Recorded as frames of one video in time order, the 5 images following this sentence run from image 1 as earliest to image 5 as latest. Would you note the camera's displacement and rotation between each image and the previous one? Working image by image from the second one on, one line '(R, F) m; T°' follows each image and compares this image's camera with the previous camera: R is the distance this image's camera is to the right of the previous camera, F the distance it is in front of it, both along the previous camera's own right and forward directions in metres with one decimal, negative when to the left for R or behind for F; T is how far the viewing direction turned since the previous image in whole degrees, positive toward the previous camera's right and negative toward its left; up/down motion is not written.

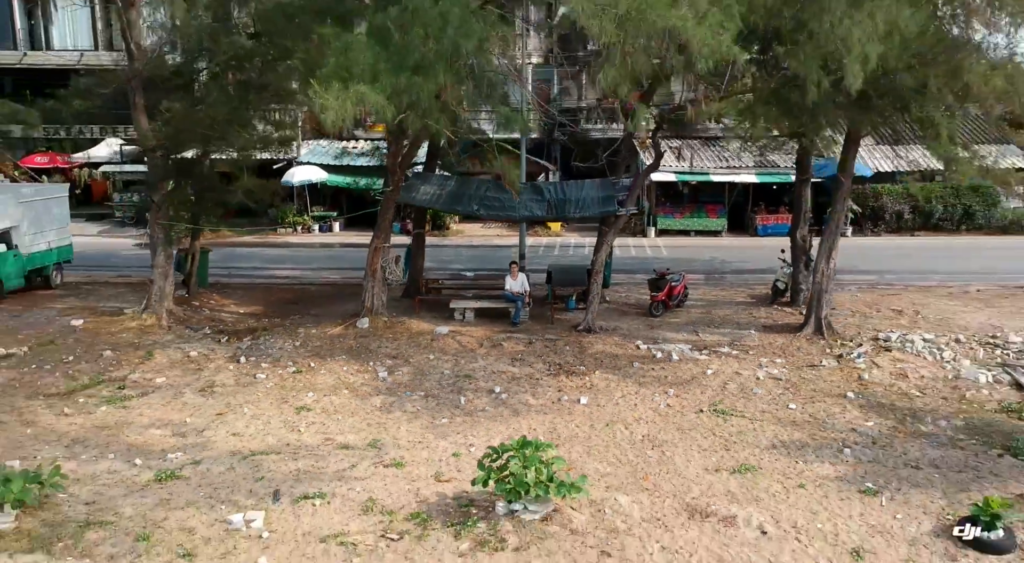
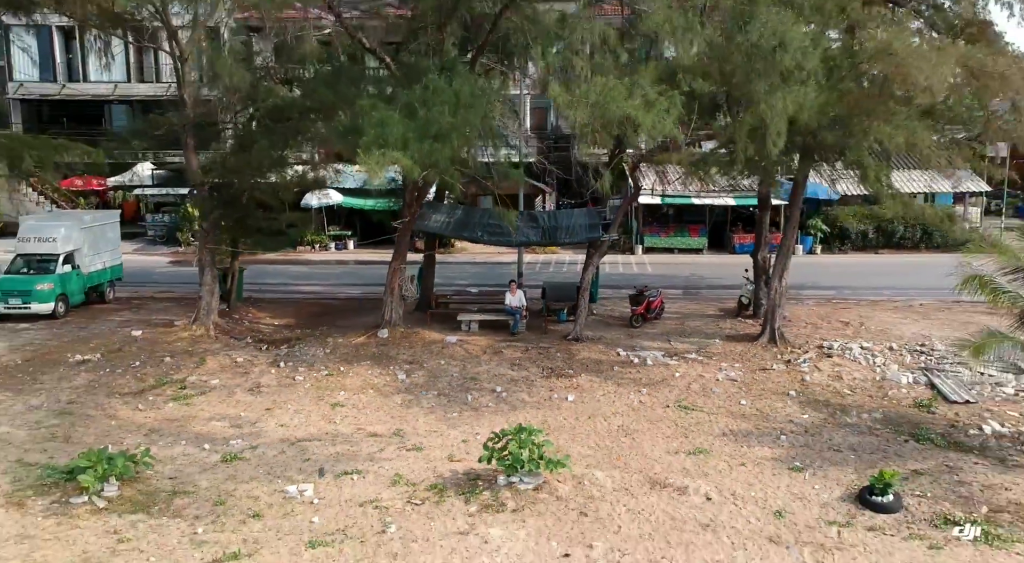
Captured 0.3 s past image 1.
(0.0, -1.8) m; 0°
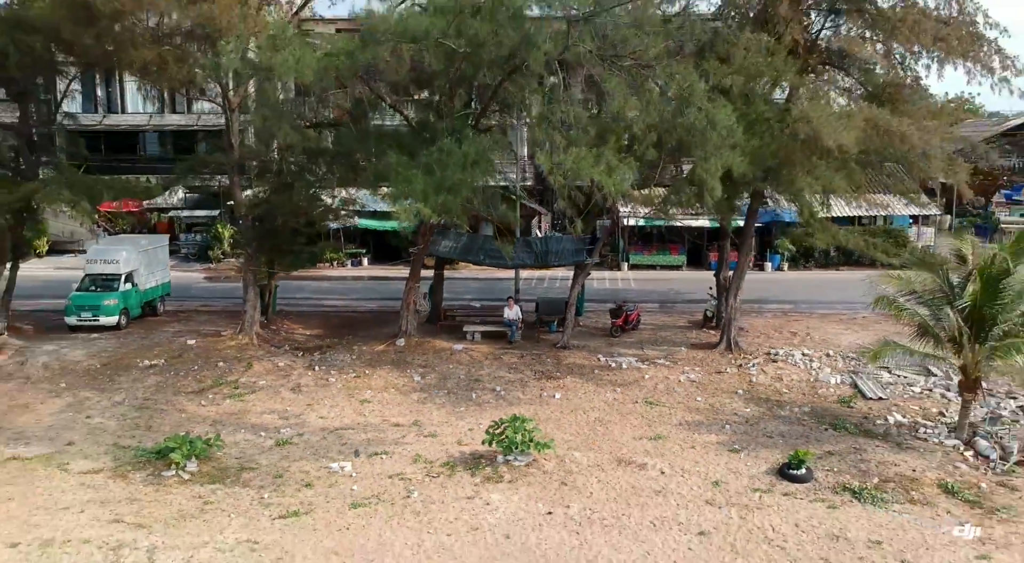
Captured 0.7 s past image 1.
(+0.1, -2.3) m; 0°
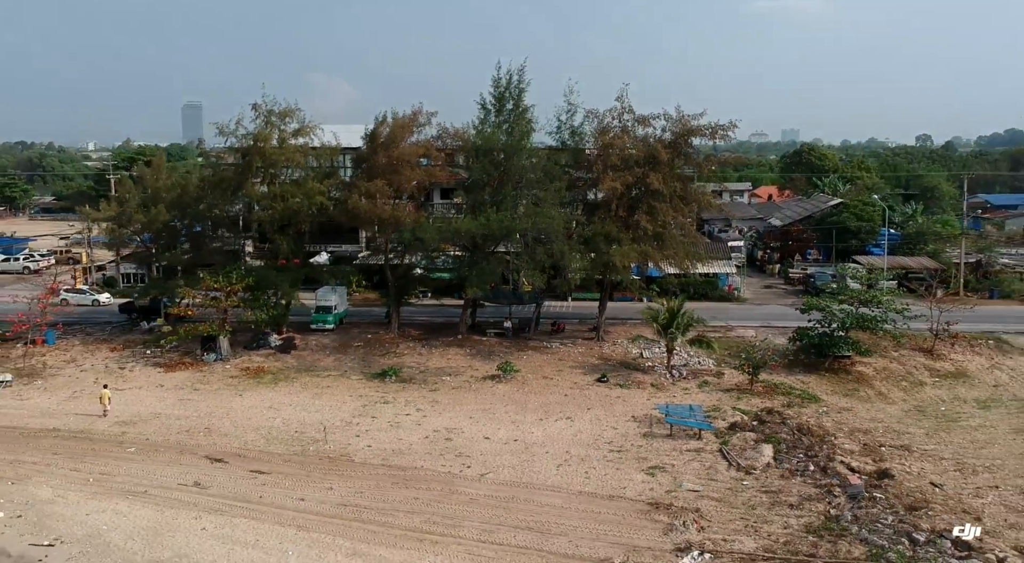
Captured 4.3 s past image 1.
(+0.4, -19.6) m; 0°
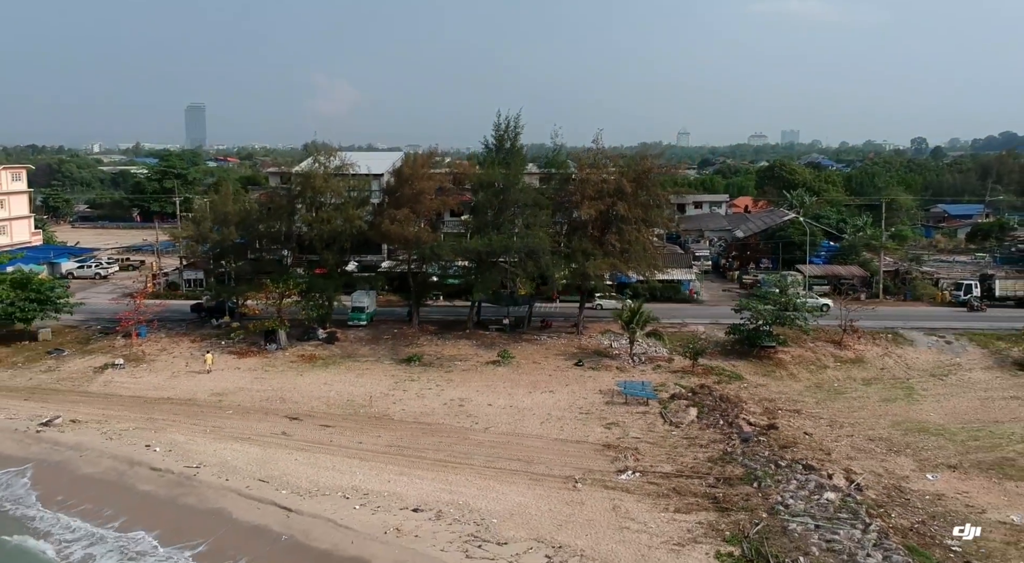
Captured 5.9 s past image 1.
(+0.2, -8.6) m; 0°
